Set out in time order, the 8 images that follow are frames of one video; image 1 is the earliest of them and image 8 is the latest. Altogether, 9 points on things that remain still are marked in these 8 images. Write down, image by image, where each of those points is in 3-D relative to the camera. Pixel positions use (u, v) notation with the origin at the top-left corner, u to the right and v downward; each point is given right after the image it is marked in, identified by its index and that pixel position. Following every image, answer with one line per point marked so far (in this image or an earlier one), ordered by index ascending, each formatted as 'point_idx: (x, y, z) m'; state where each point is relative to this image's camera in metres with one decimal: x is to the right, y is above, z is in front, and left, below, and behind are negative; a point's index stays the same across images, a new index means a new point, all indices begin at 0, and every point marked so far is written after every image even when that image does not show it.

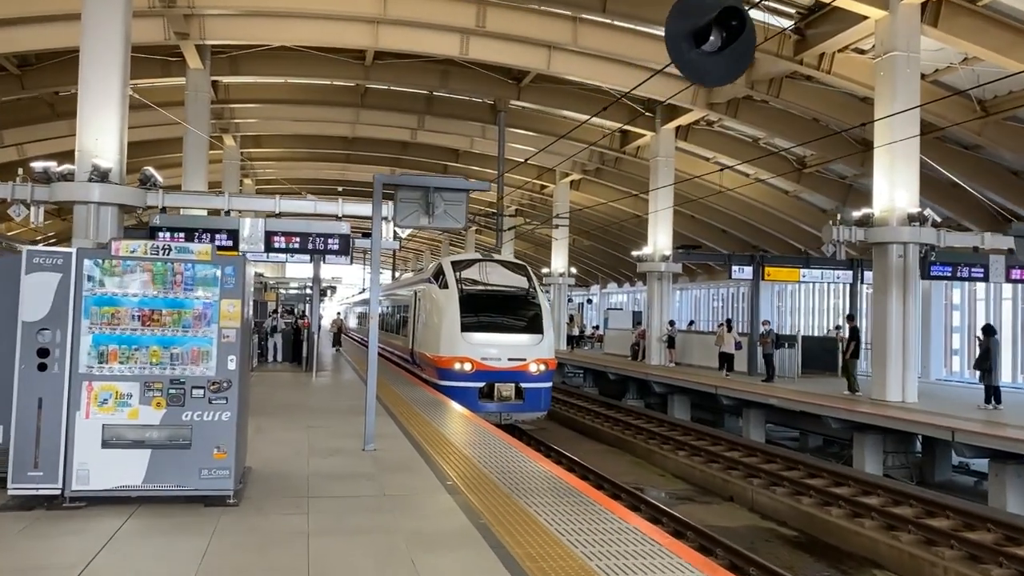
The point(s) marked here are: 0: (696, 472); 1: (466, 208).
0: (+2.8, -2.8, +13.1) m
1: (-0.4, +0.8, +8.2) m
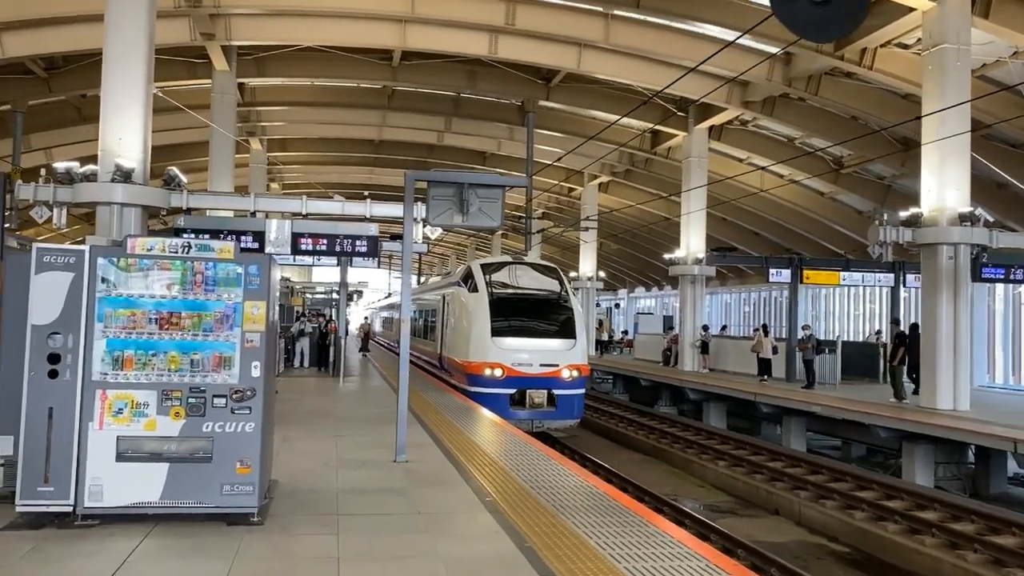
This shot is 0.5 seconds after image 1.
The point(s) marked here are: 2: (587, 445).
0: (+3.2, -2.8, +12.6) m
1: (-0.1, +0.7, +7.8) m
2: (+1.5, -3.1, +17.1) m
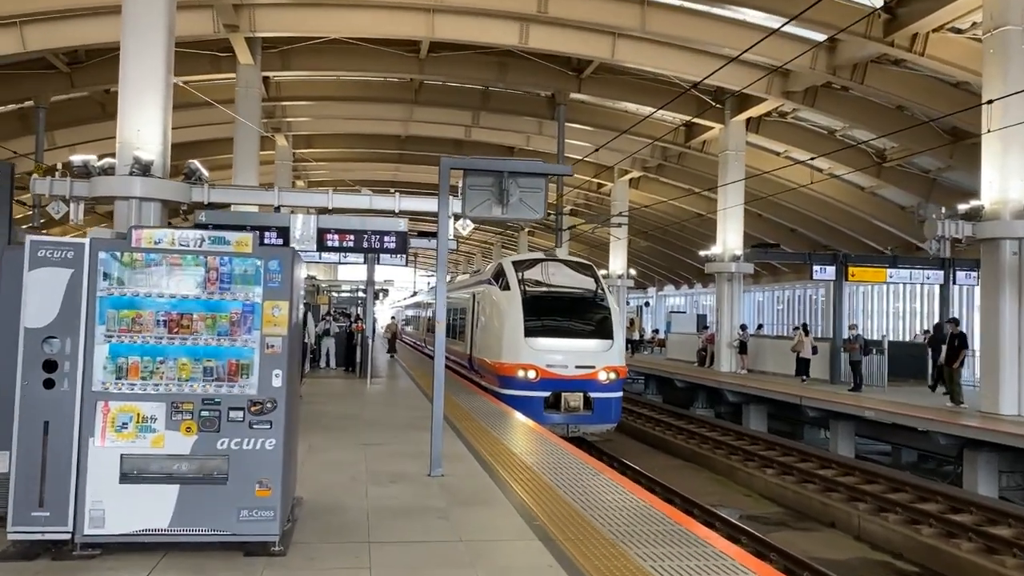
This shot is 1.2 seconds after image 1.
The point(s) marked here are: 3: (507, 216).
0: (+3.7, -2.8, +11.8) m
1: (+0.3, +0.7, +7.1) m
2: (+2.1, -3.1, +16.4) m
3: (0.0, +0.6, +7.0) m
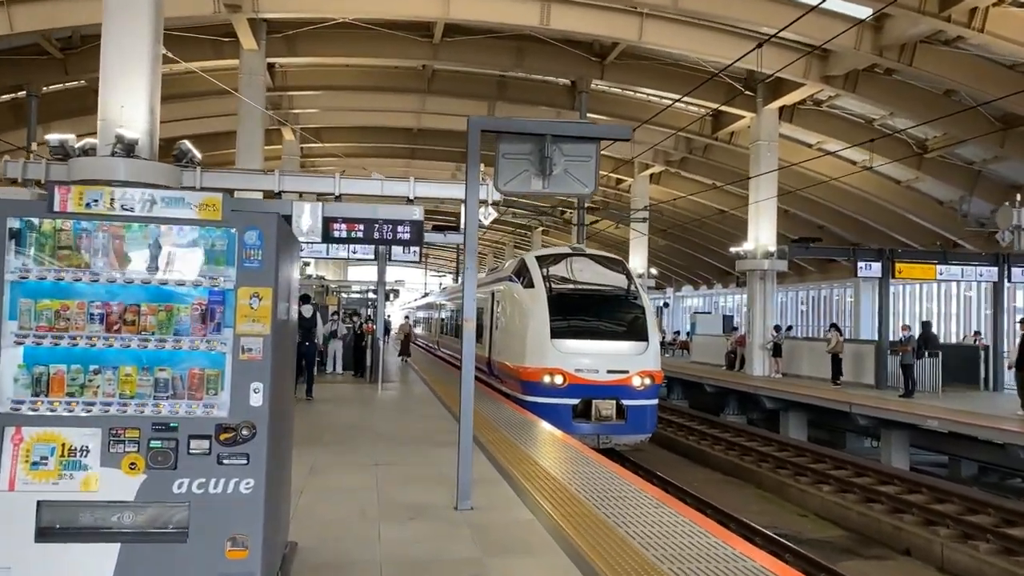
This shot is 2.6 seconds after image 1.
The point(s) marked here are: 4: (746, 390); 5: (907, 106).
0: (+4.1, -2.7, +10.5) m
1: (+0.6, +0.8, +5.8) m
2: (+2.5, -3.0, +15.1) m
3: (+0.2, +0.6, +5.8) m
4: (+5.2, -2.2, +19.3) m
5: (+8.8, +4.1, +19.4) m
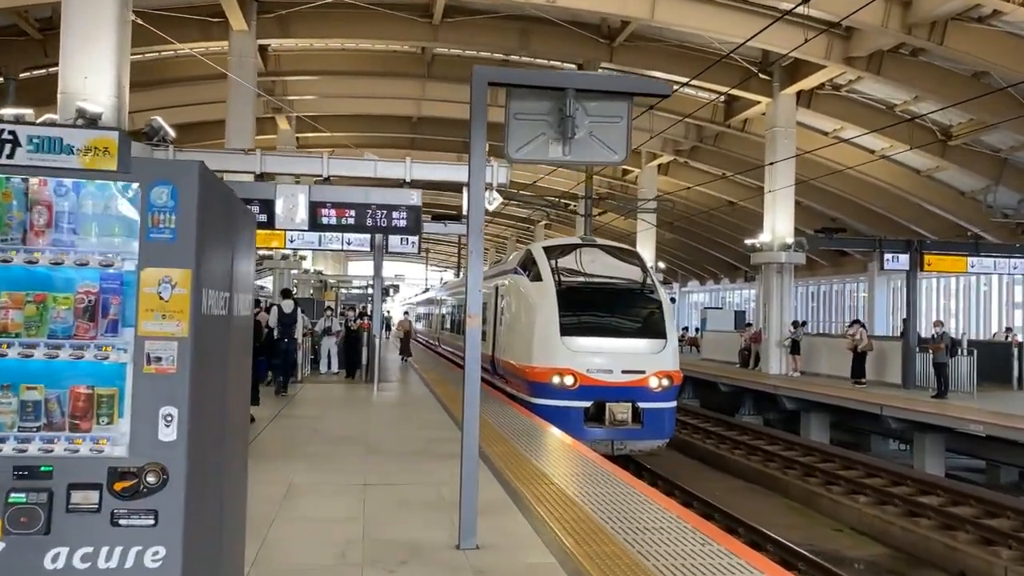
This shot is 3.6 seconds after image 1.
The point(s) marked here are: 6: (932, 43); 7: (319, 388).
0: (+4.2, -2.6, +9.5) m
1: (+0.6, +0.9, +4.8) m
2: (+2.6, -2.9, +14.1) m
3: (+0.3, +0.7, +4.7) m
4: (+5.3, -2.1, +18.3) m
5: (+8.9, +4.2, +18.4) m
6: (+7.8, +4.5, +16.1) m
7: (-3.2, -1.7, +14.5) m
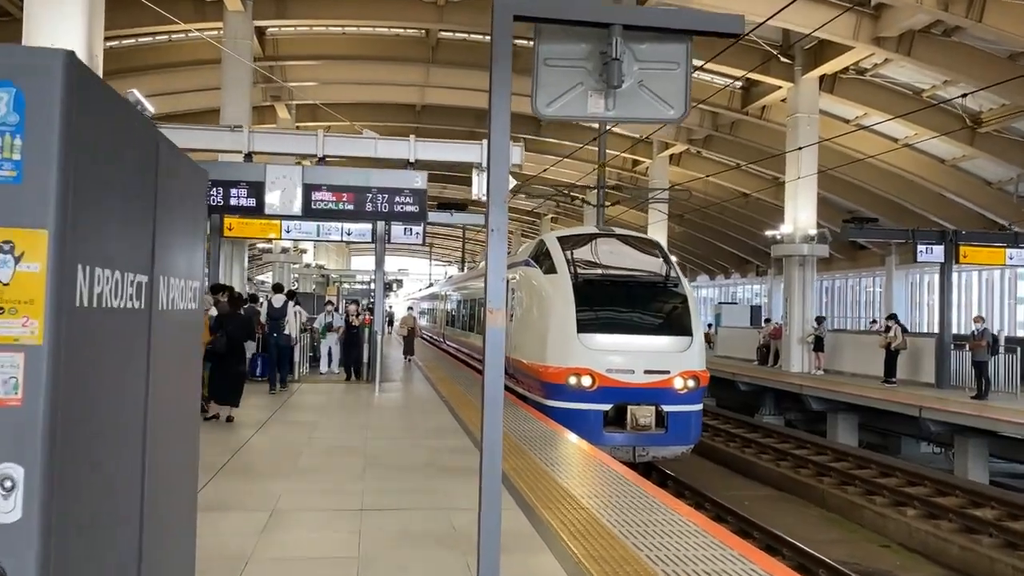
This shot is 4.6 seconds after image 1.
0: (+4.3, -2.6, +8.6) m
1: (+0.8, +0.9, +3.9) m
2: (+2.7, -2.8, +13.1) m
3: (+0.5, +0.8, +3.8) m
4: (+5.4, -2.0, +17.3) m
5: (+9.1, +4.3, +17.4) m
6: (+7.9, +4.6, +15.2) m
7: (-3.0, -1.5, +13.6) m
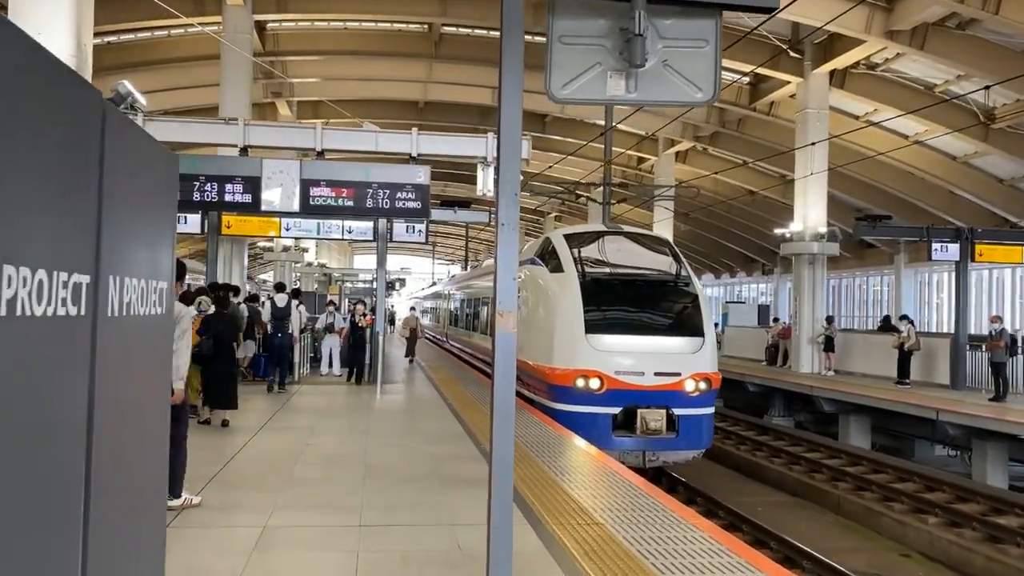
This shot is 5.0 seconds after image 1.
0: (+4.4, -2.6, +8.2) m
1: (+0.8, +0.9, +3.5) m
2: (+2.8, -2.8, +12.8) m
3: (+0.5, +0.8, +3.4) m
4: (+5.5, -2.0, +17.0) m
5: (+9.1, +4.3, +17.0) m
6: (+8.0, +4.7, +14.8) m
7: (-3.0, -1.5, +13.3) m
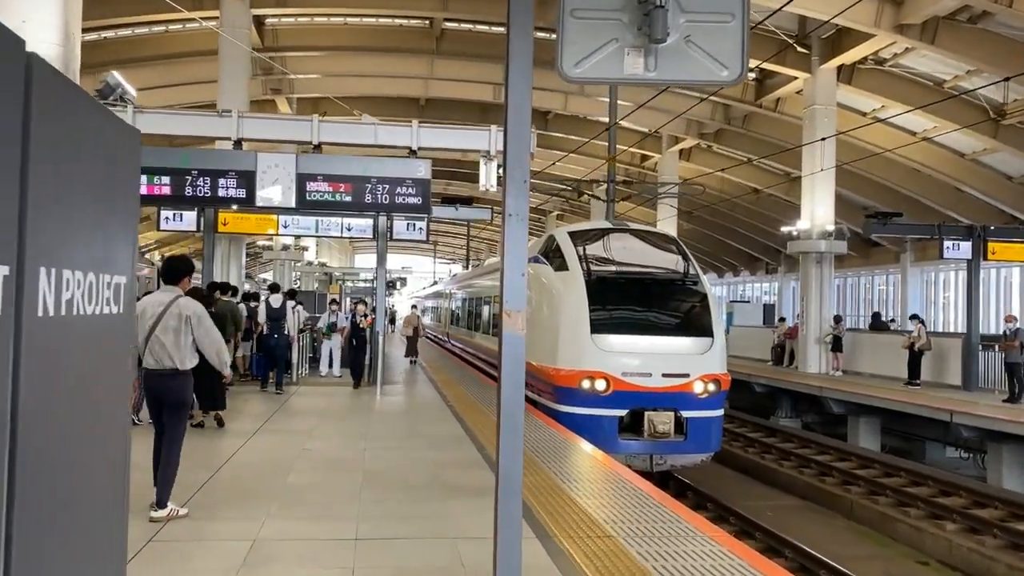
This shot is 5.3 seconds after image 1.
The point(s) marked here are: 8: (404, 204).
0: (+4.4, -2.5, +7.9) m
1: (+0.8, +0.9, +3.2) m
2: (+2.9, -2.8, +12.5) m
3: (+0.5, +0.8, +3.1) m
4: (+5.6, -1.9, +16.7) m
5: (+9.2, +4.4, +16.7) m
6: (+8.1, +4.7, +14.5) m
7: (-2.9, -1.5, +13.0) m
8: (-1.3, +0.9, +10.1) m
